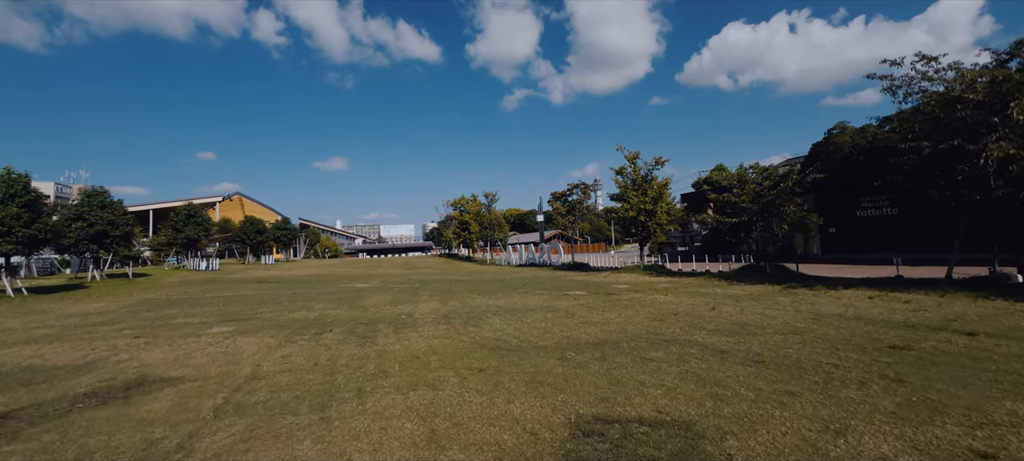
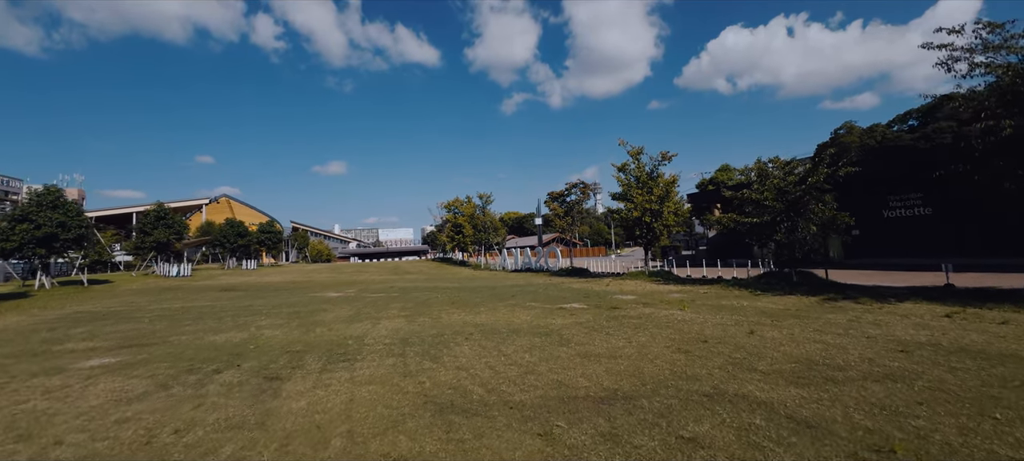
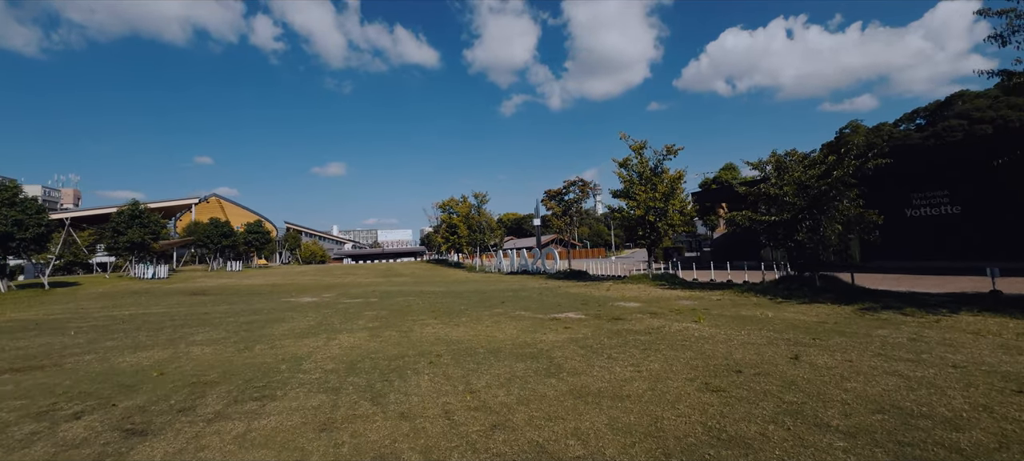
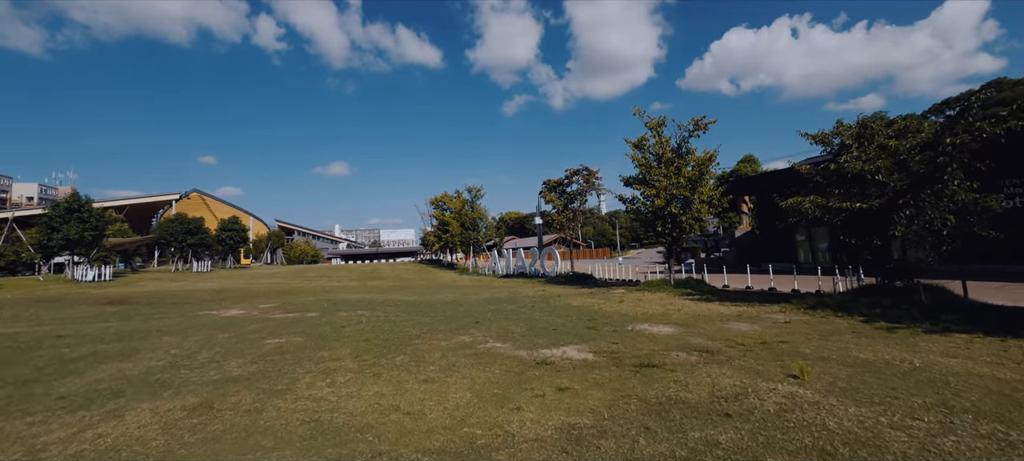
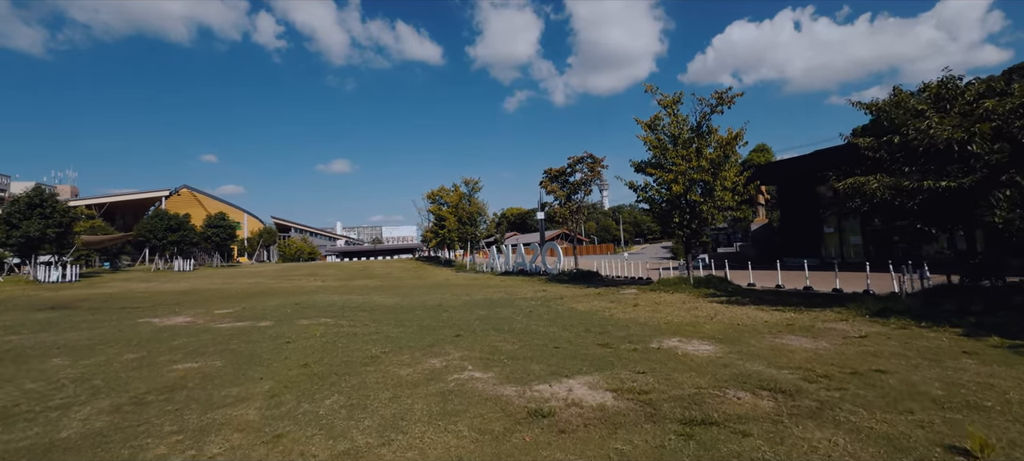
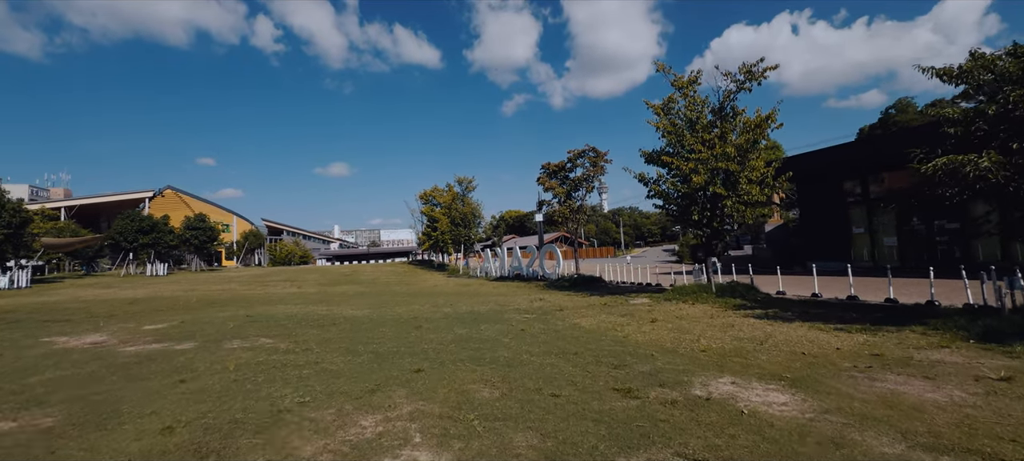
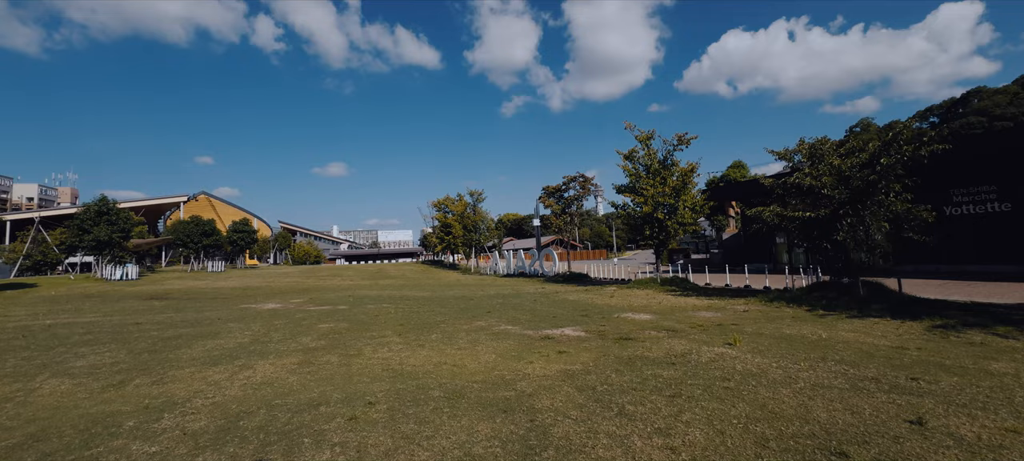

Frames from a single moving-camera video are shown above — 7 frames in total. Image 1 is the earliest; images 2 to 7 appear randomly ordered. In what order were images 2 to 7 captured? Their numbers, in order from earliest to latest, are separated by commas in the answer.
2, 3, 7, 4, 5, 6
